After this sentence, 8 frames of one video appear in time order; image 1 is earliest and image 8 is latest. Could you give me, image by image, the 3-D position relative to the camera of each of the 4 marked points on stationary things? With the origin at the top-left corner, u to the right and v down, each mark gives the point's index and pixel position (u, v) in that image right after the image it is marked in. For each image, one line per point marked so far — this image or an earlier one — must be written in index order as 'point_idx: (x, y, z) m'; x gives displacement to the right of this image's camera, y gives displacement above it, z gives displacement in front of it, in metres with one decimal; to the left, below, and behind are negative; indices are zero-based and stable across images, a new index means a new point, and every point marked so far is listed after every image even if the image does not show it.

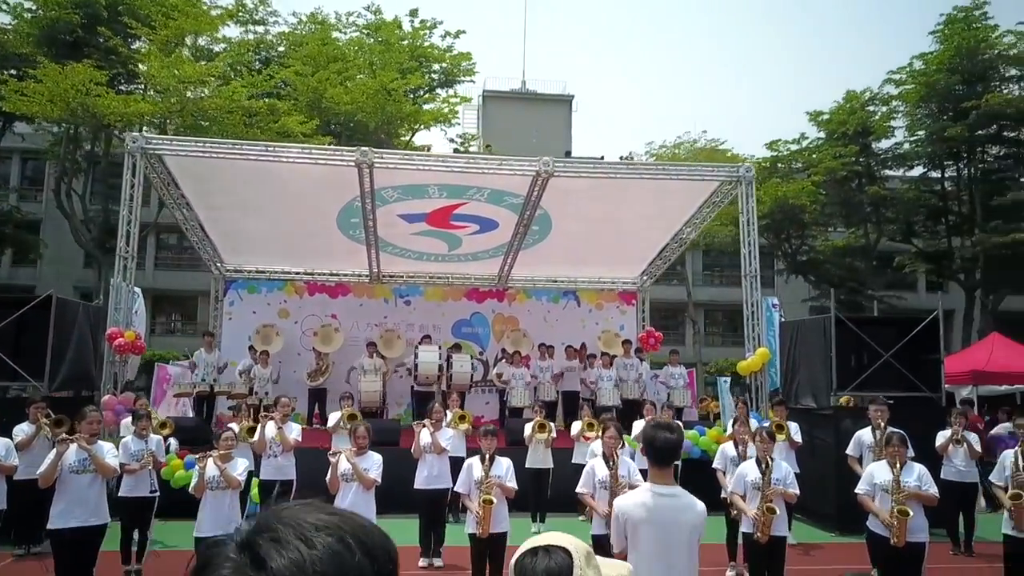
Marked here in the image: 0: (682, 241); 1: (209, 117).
0: (+3.1, +0.8, +14.6) m
1: (-6.8, +3.8, +18.3) m
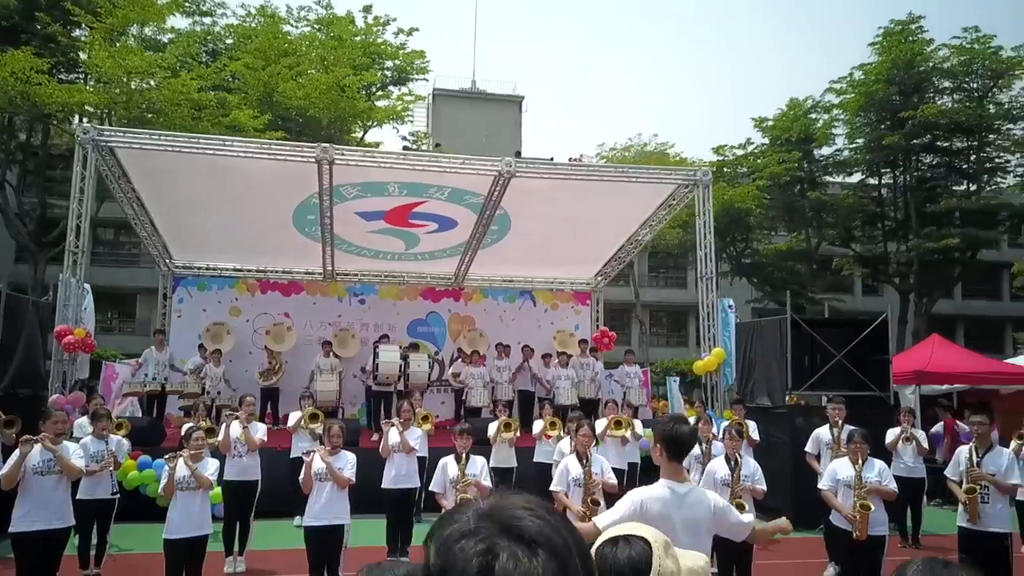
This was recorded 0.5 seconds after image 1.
0: (+2.3, +0.8, +14.8) m
1: (-7.8, +3.9, +17.8) m
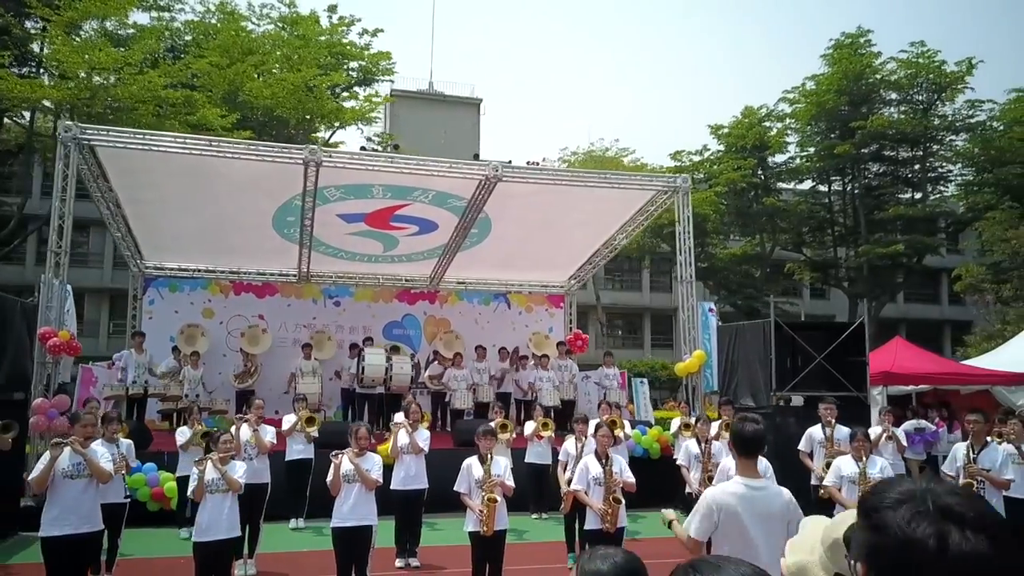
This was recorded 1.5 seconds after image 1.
0: (+1.9, +0.7, +15.1) m
1: (-8.4, +3.9, +17.4) m
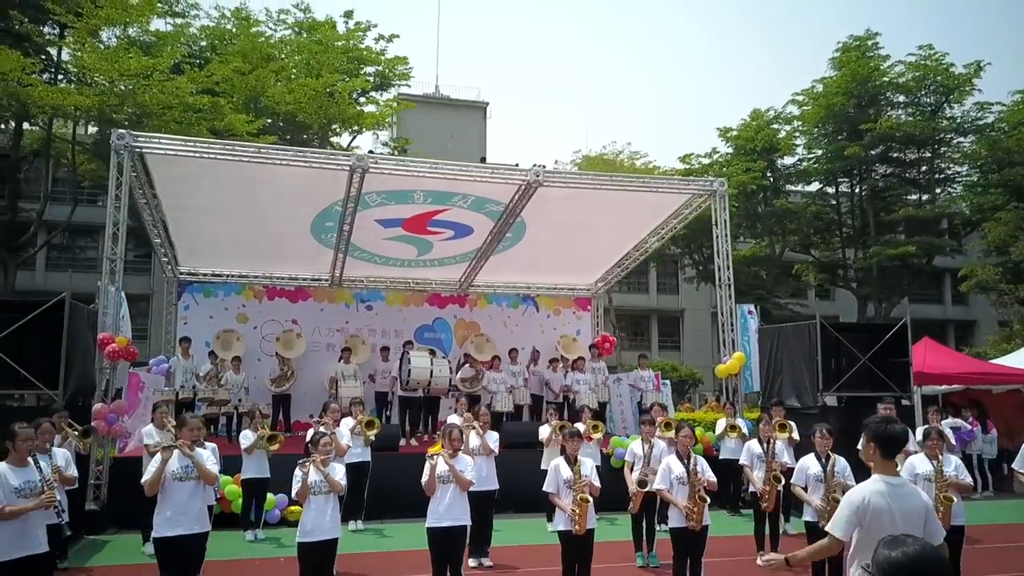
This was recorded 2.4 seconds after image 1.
0: (+2.4, +0.7, +15.3) m
1: (-7.8, +3.8, +17.5) m
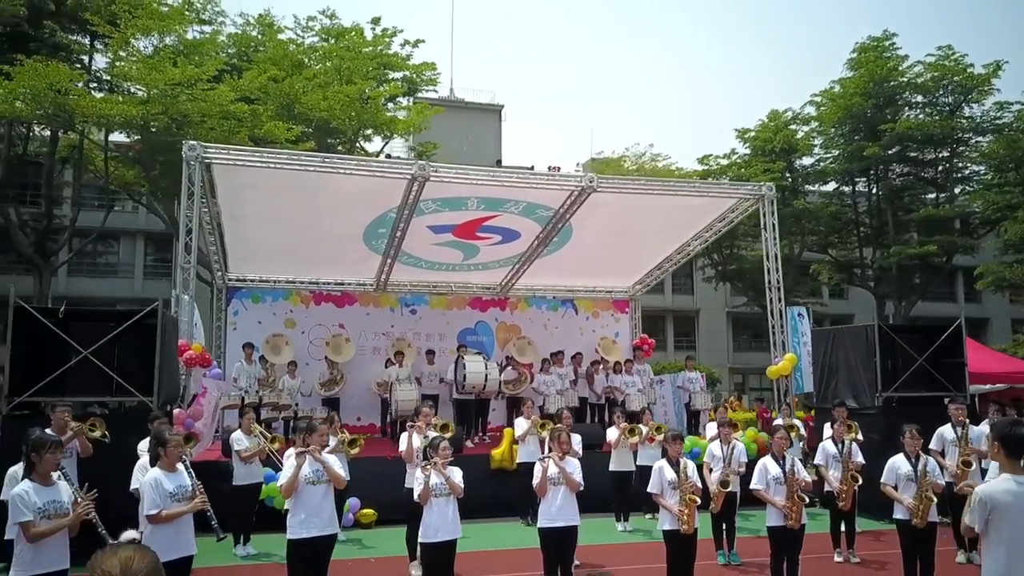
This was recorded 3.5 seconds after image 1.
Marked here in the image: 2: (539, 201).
0: (+3.2, +0.6, +15.5) m
1: (-7.0, +3.7, +17.7) m
2: (+0.4, +1.3, +12.6) m
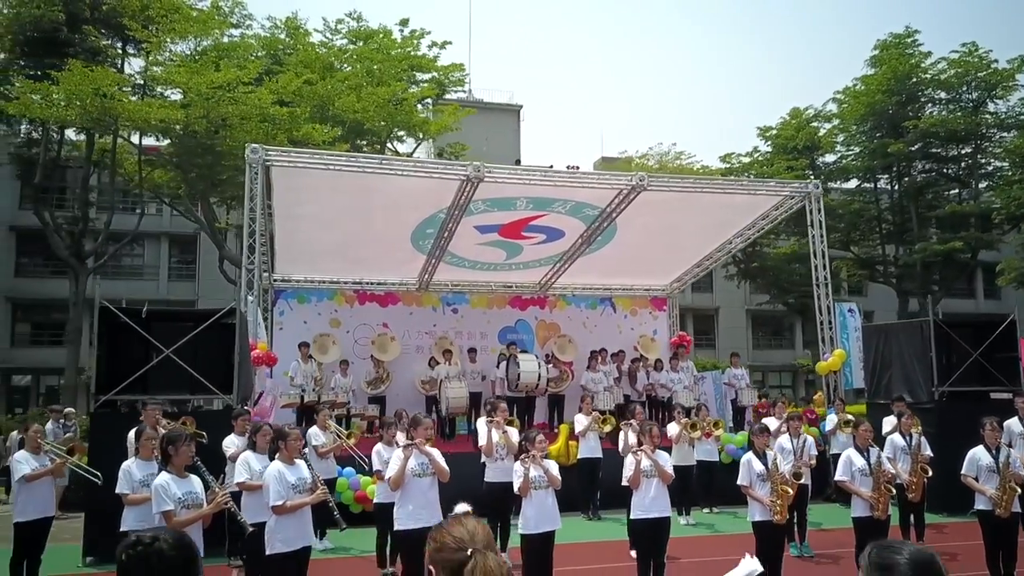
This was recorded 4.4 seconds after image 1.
0: (+4.0, +0.7, +15.6) m
1: (-6.3, +3.6, +17.9) m
2: (+1.2, +1.4, +12.7) m
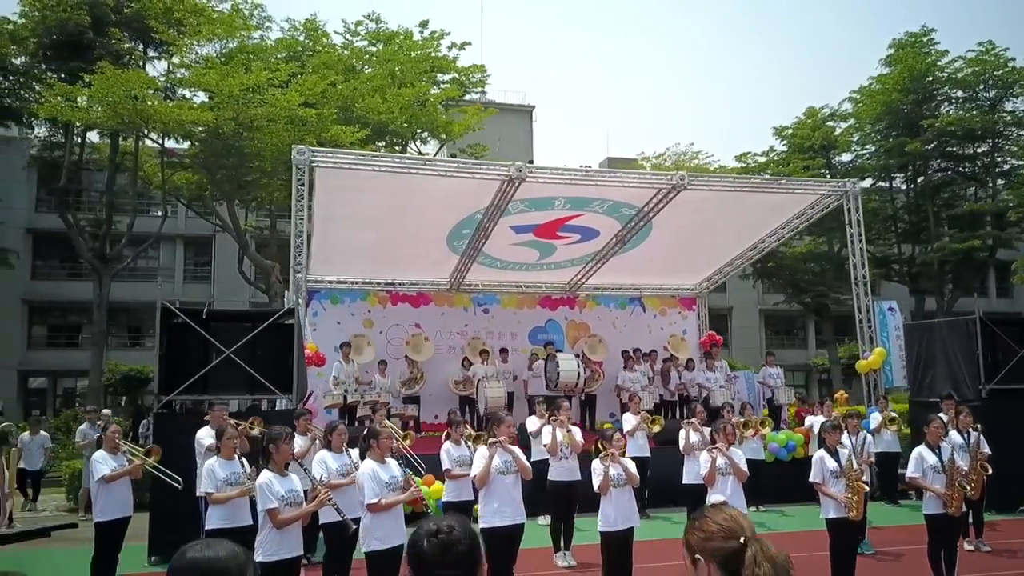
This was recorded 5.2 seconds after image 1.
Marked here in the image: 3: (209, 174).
0: (+4.6, +0.7, +15.6) m
1: (-5.7, +3.6, +18.0) m
2: (+1.8, +1.4, +12.7) m
3: (-7.1, +2.7, +19.0) m
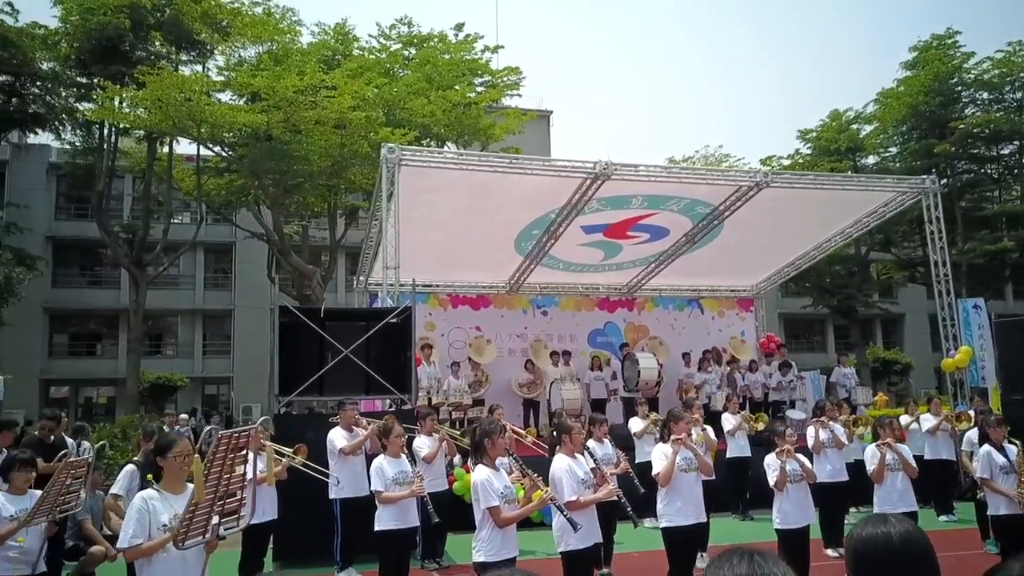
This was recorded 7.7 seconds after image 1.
0: (+5.8, +0.7, +15.5) m
1: (-4.5, +3.5, +17.8) m
2: (+2.9, +1.4, +12.6) m
3: (-6.0, +2.6, +18.9) m
